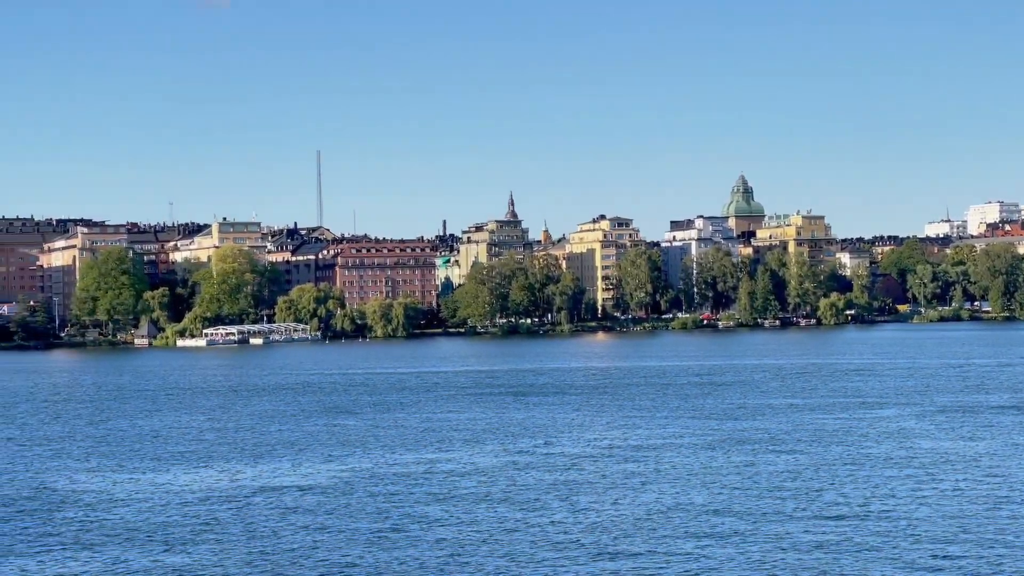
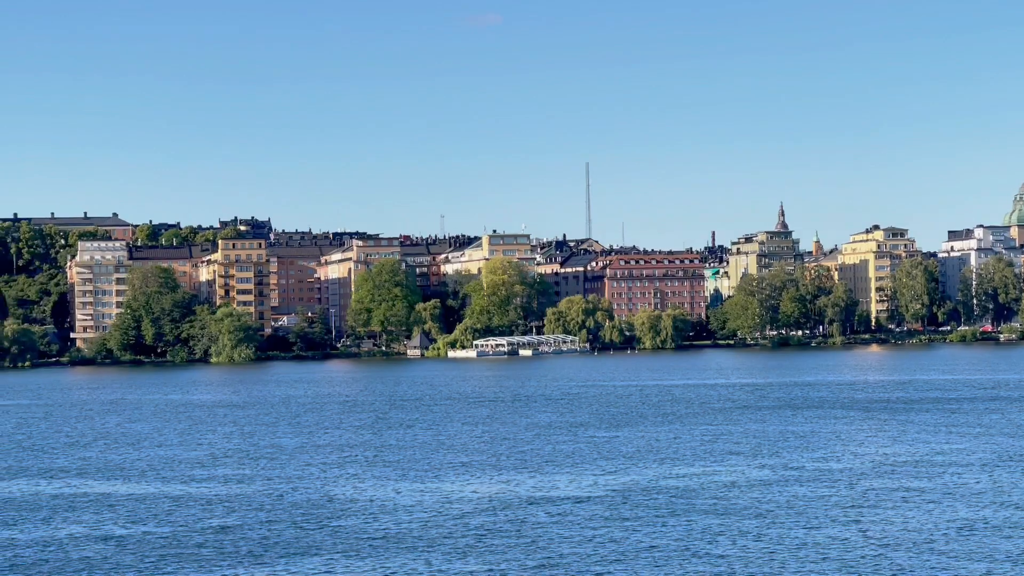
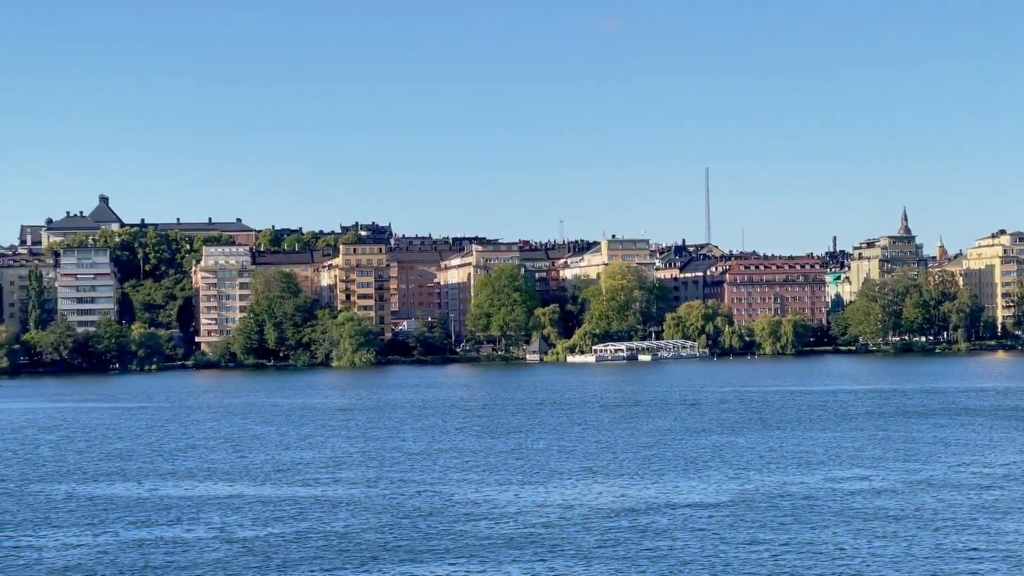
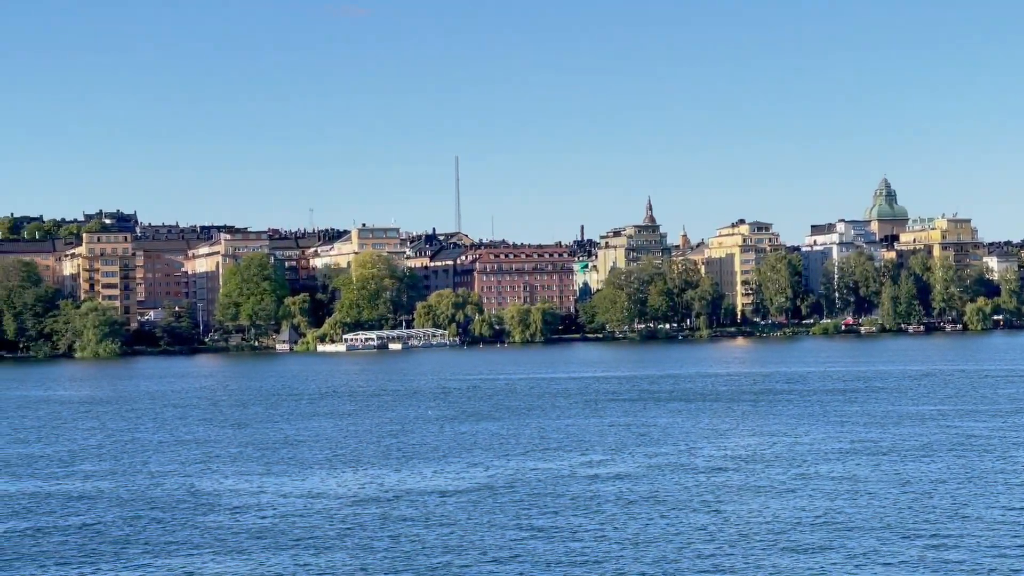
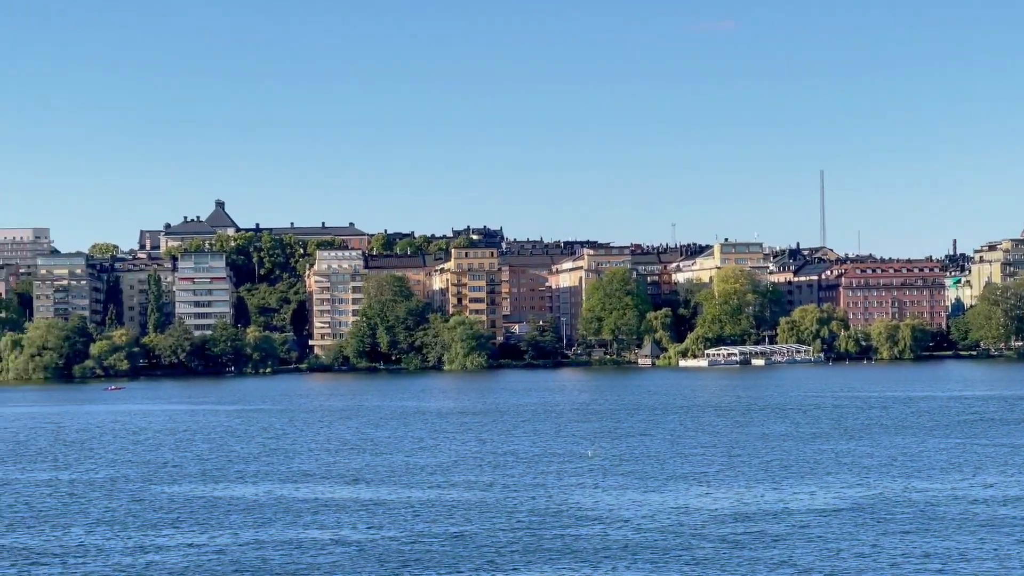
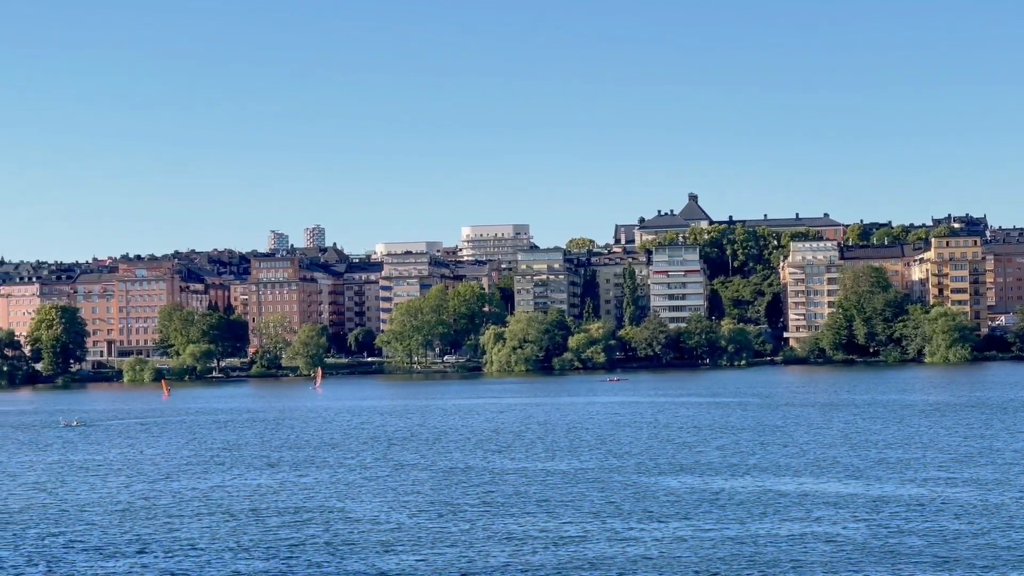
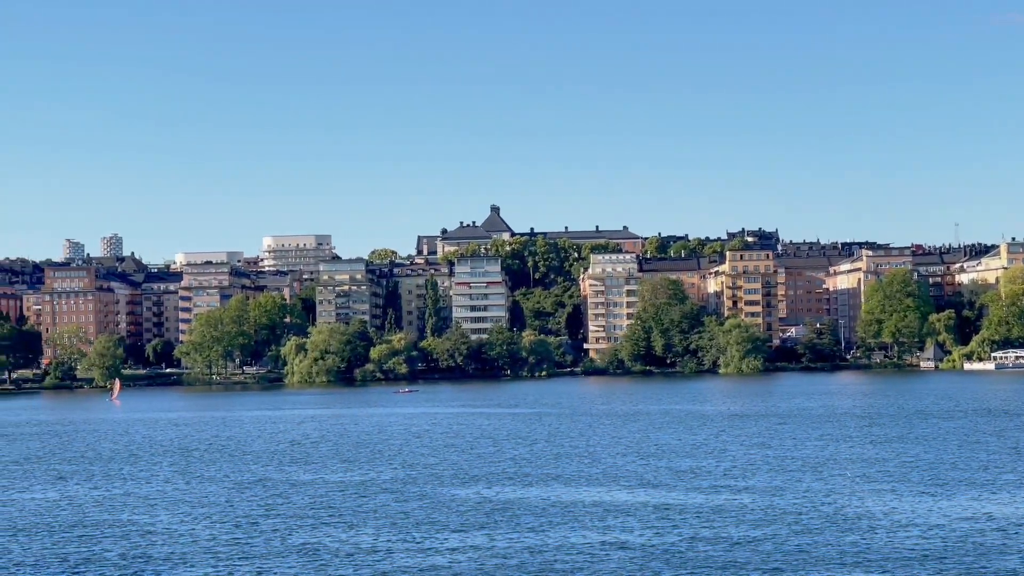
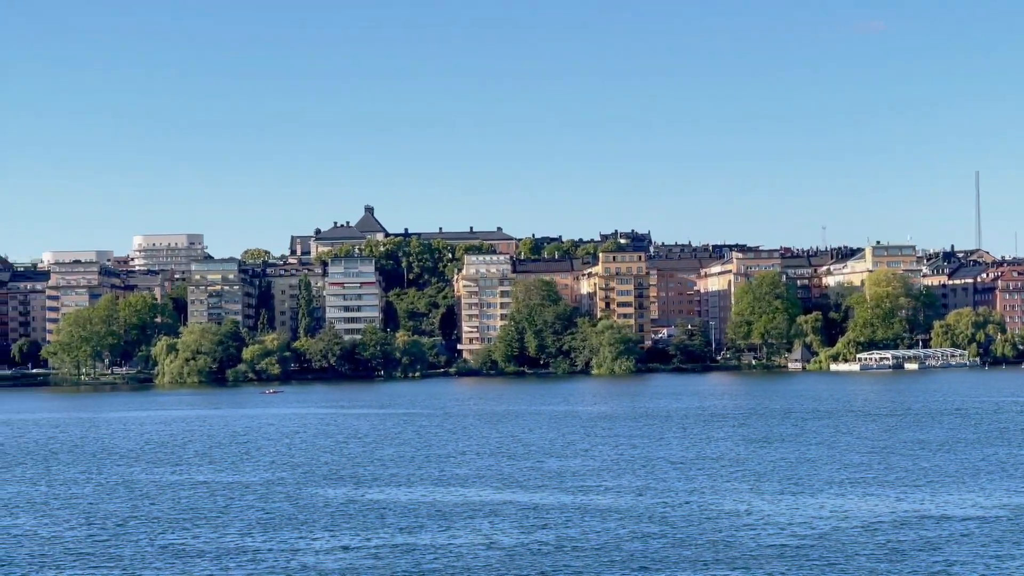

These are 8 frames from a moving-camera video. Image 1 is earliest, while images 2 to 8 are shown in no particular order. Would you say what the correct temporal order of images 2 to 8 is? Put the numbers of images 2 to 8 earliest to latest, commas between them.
4, 2, 3, 5, 8, 7, 6
